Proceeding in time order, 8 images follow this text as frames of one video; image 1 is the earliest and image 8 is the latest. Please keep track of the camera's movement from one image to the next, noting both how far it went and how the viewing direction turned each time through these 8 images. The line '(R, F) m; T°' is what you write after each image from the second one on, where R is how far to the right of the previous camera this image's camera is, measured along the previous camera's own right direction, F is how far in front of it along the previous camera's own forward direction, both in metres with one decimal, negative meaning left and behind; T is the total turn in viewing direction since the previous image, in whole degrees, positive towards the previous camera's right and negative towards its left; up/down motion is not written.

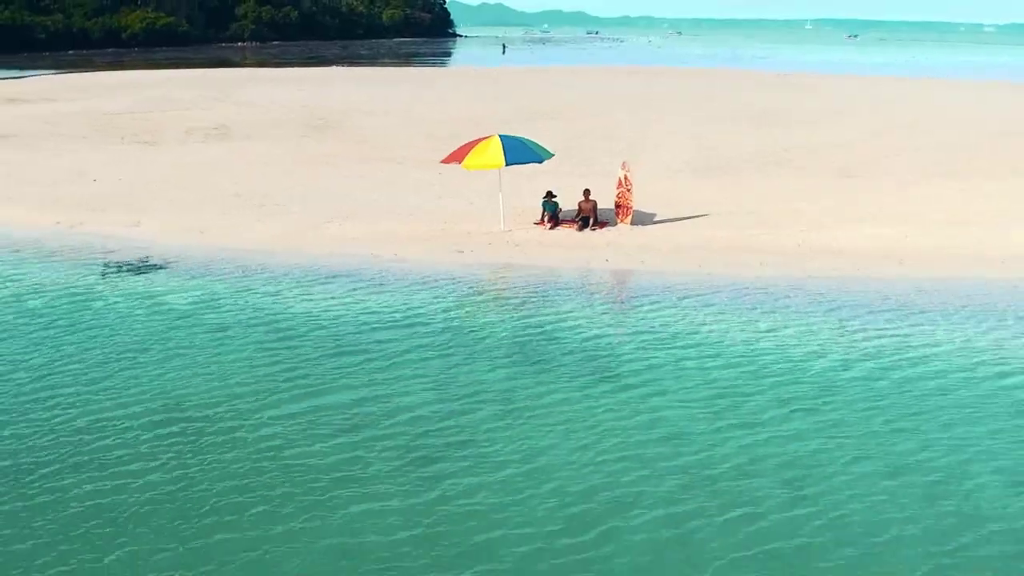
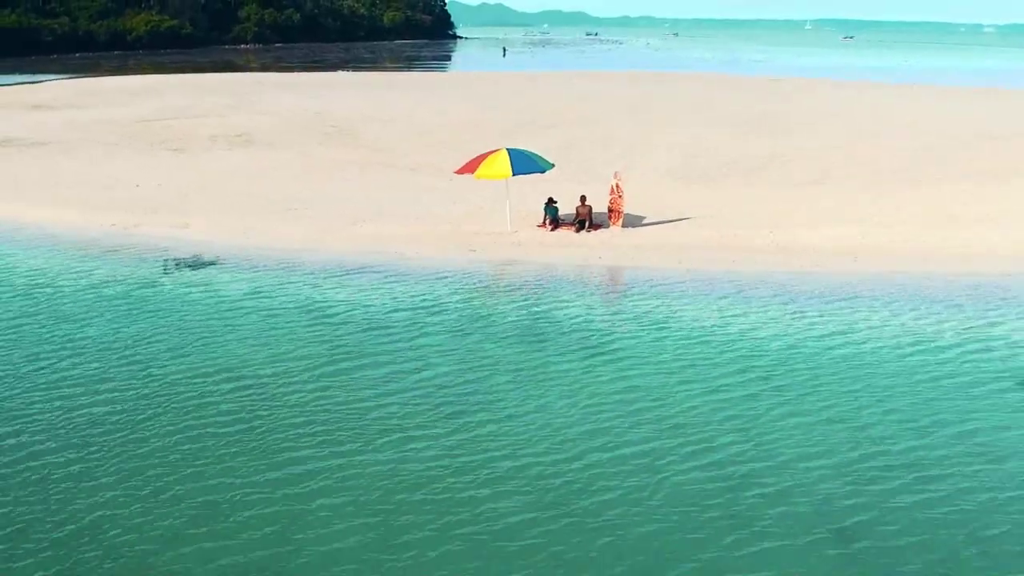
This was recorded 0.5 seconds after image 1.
(-0.1, -1.6) m; 0°
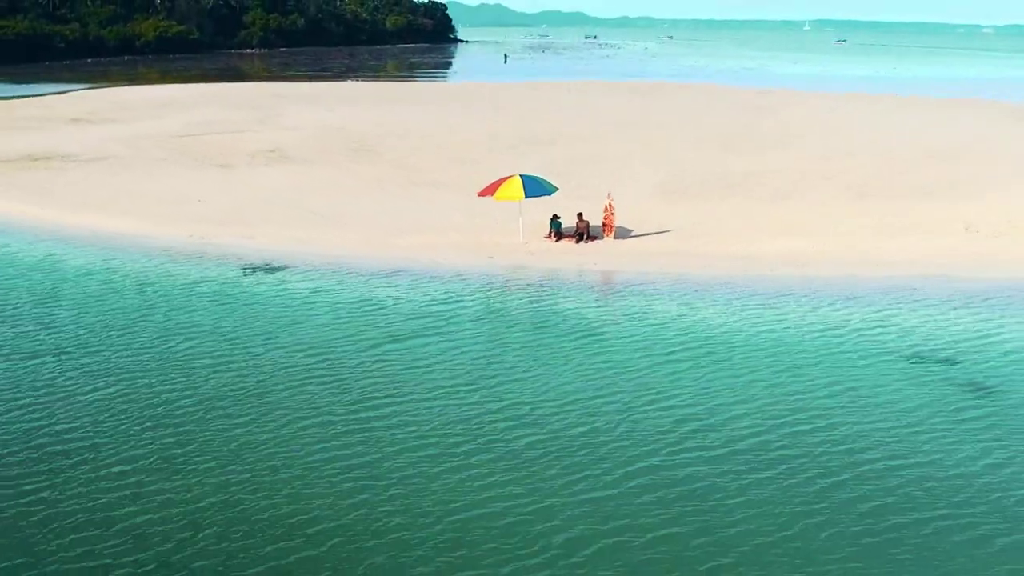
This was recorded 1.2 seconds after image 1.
(-0.2, -2.9) m; 0°
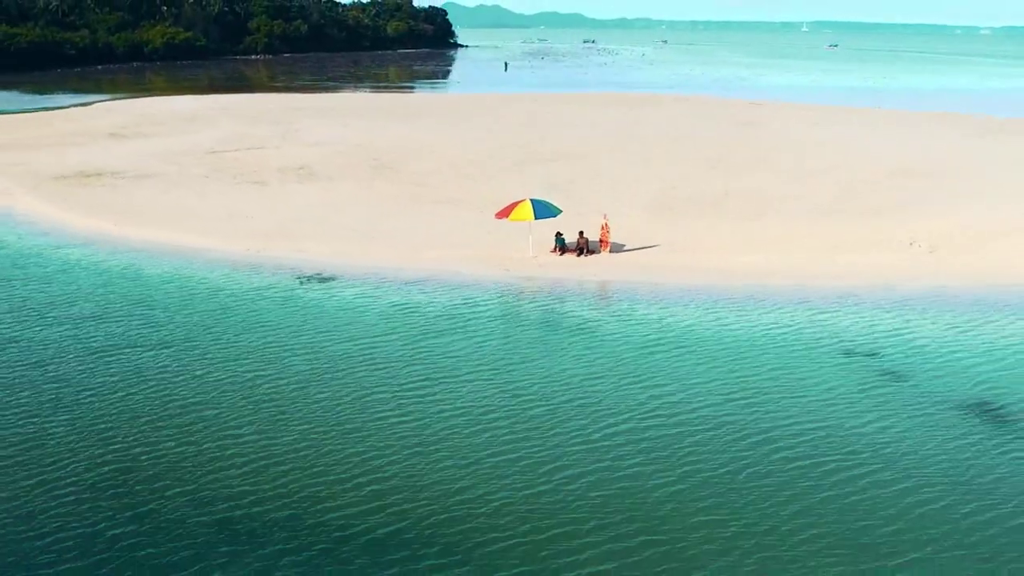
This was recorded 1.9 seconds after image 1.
(-0.2, -2.9) m; 0°
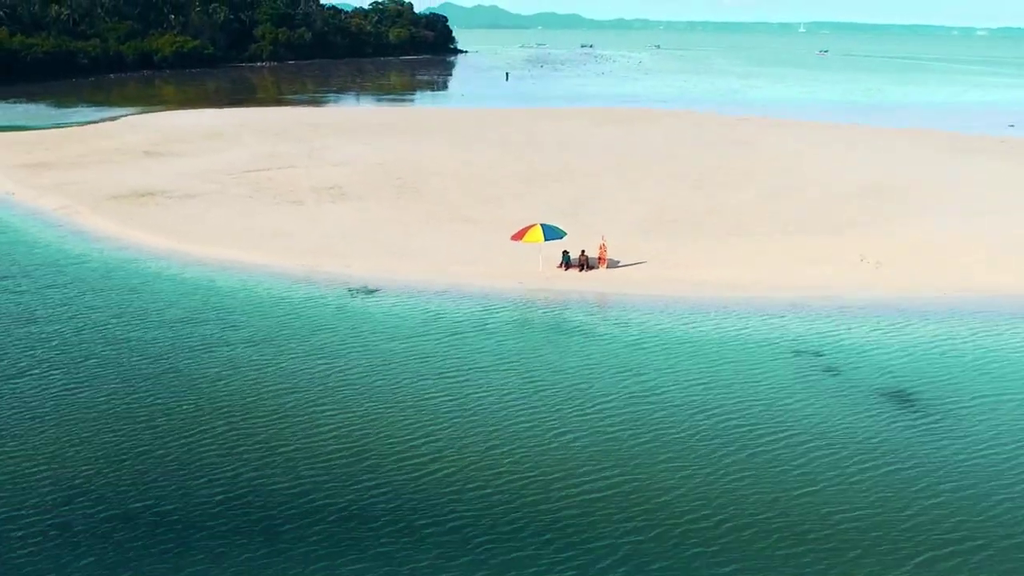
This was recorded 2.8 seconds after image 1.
(-0.3, -3.6) m; 0°
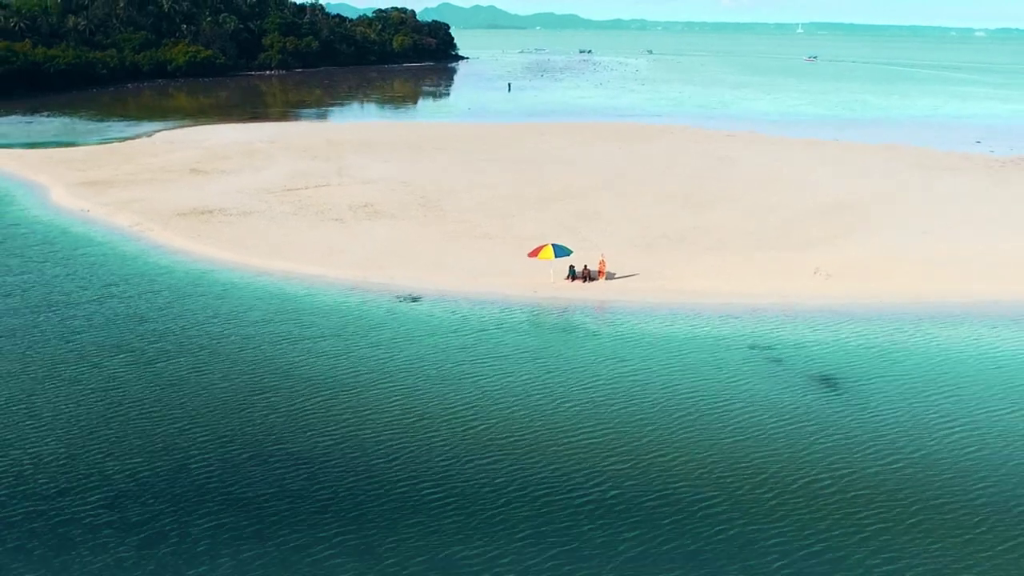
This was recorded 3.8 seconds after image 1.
(-0.5, -5.1) m; 0°
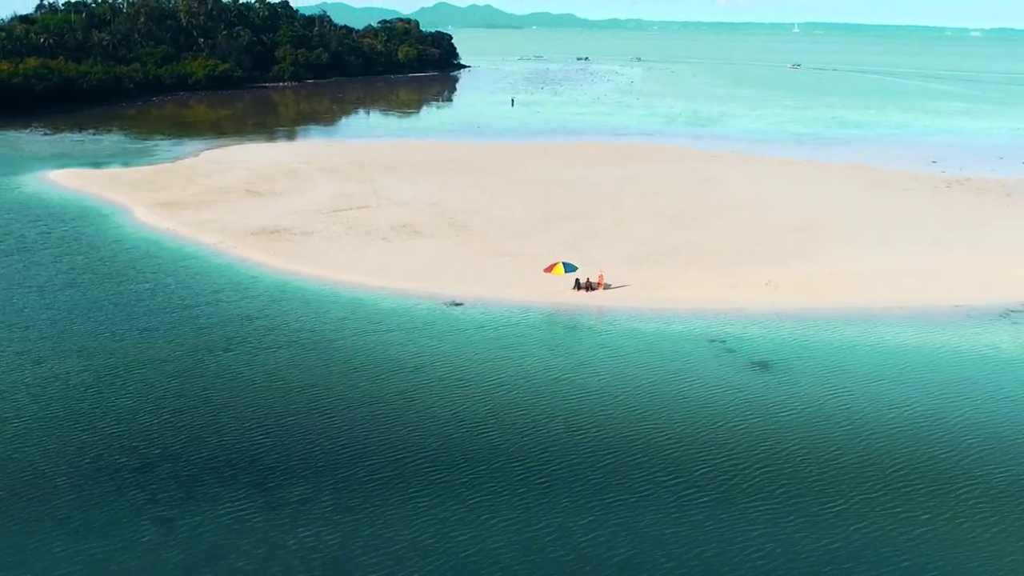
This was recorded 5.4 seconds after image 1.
(-0.7, -8.2) m; 0°
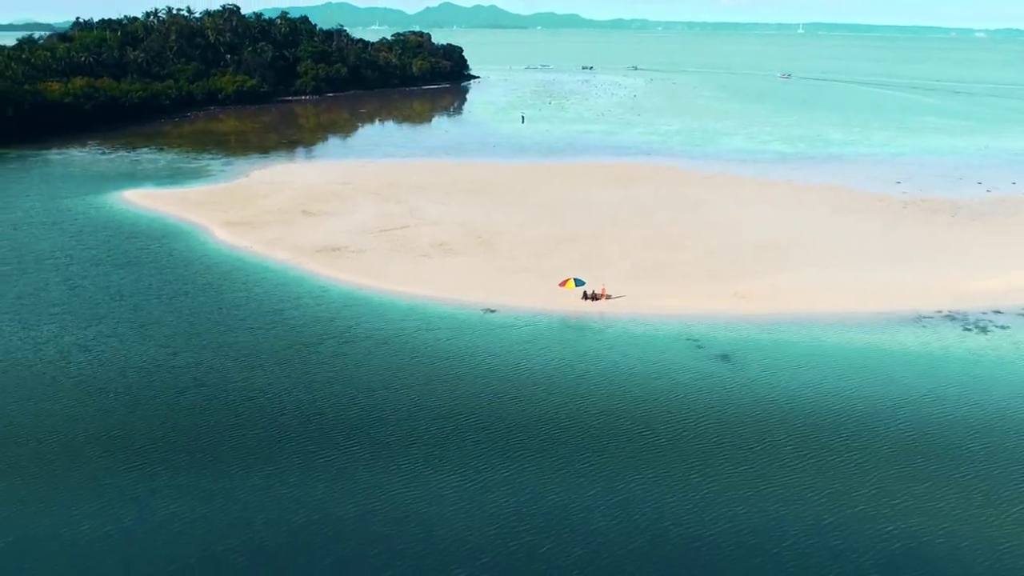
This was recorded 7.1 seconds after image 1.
(-0.7, -10.0) m; 0°
